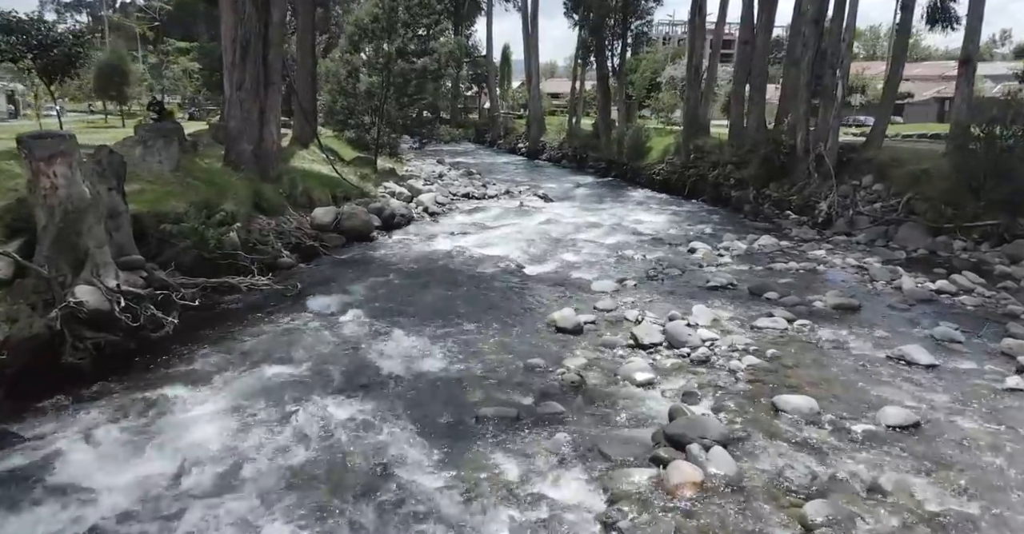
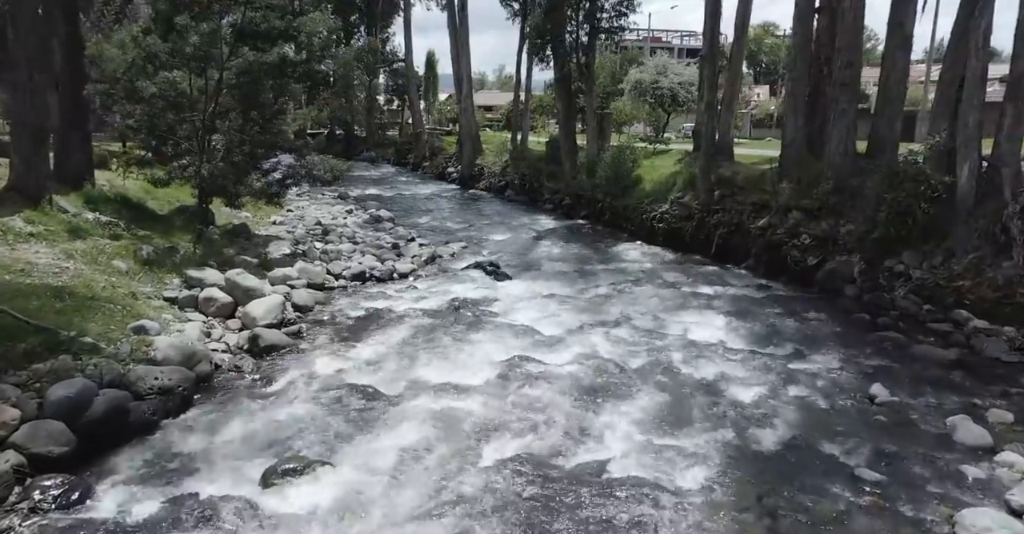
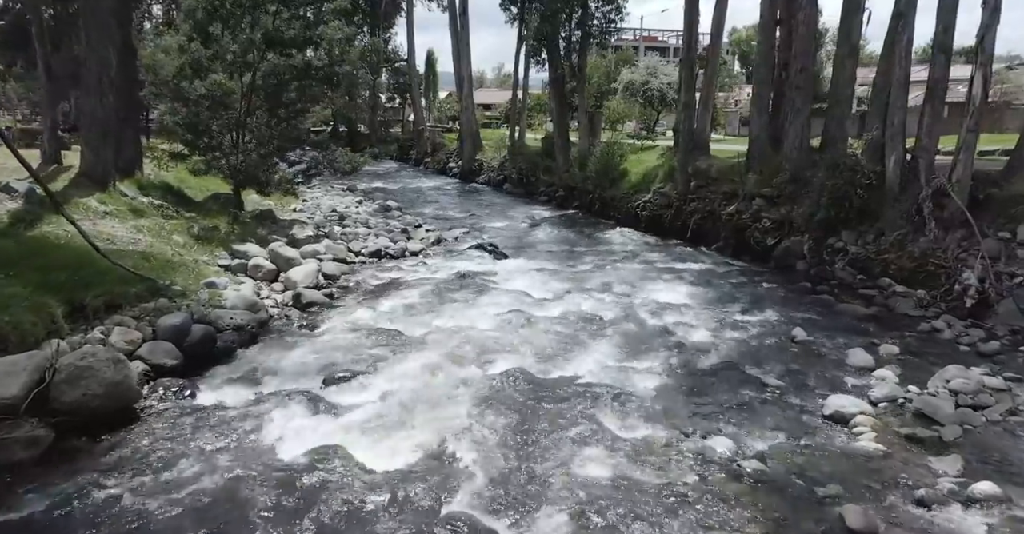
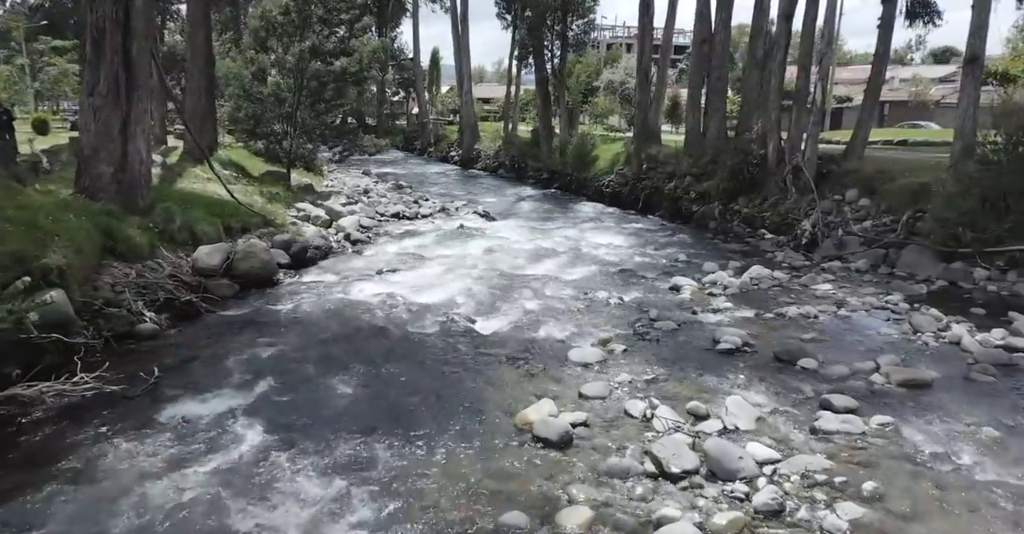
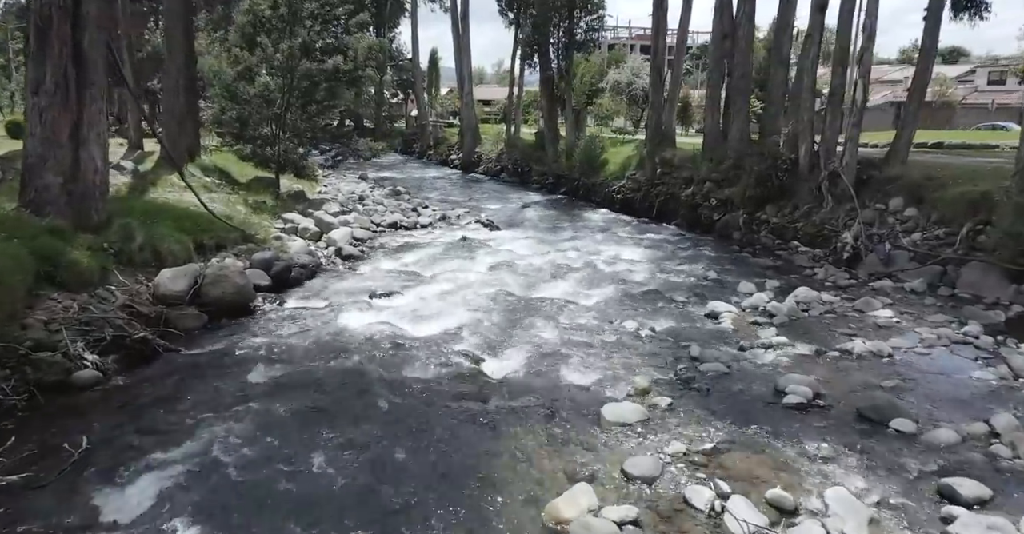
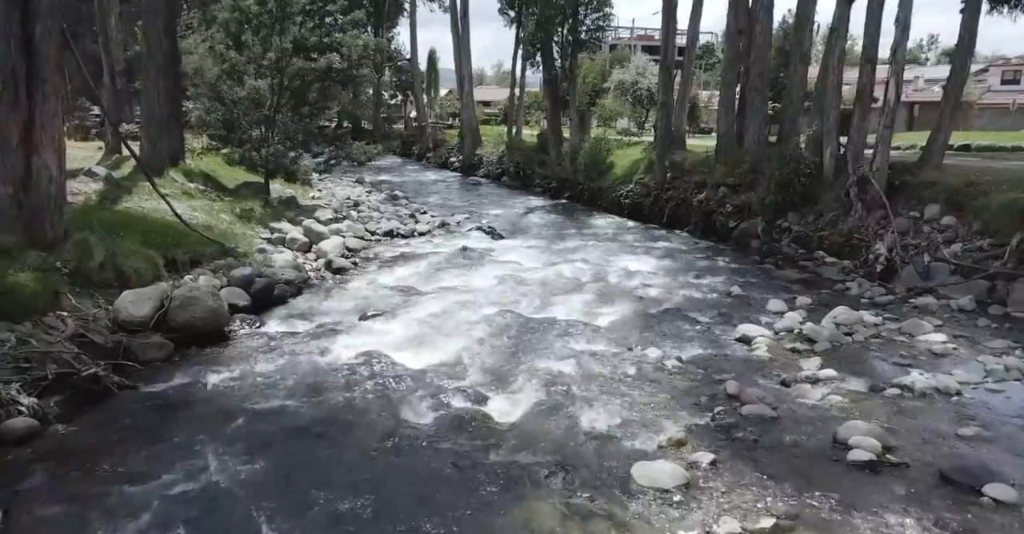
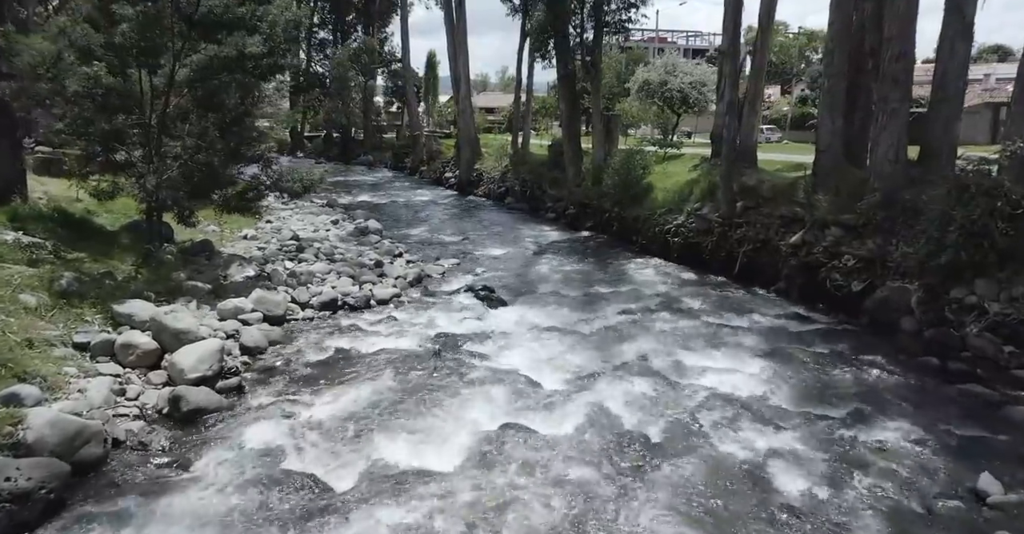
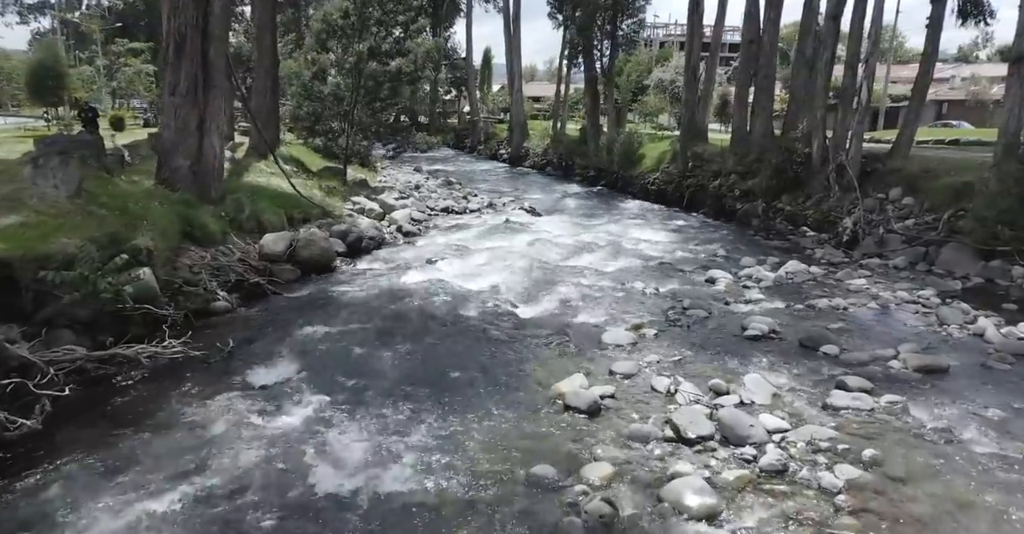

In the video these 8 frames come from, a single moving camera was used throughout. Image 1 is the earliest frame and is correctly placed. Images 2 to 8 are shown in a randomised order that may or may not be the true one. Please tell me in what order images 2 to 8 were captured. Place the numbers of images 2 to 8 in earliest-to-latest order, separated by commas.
8, 4, 5, 6, 3, 2, 7
